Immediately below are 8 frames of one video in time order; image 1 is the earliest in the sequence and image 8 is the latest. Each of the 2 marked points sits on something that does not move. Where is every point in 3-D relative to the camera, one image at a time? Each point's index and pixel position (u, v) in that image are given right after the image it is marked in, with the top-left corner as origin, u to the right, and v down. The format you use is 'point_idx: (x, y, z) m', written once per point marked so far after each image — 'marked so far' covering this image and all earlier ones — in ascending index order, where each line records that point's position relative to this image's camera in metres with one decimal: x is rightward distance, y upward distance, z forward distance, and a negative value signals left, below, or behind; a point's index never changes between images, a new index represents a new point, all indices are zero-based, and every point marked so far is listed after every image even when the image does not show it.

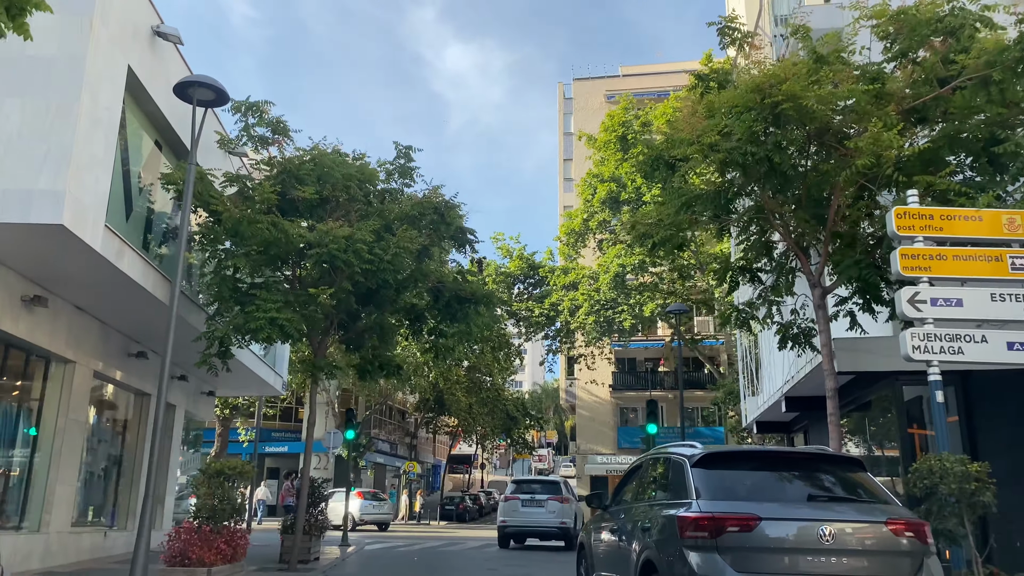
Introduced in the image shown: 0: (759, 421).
0: (+4.9, -2.7, +16.2) m
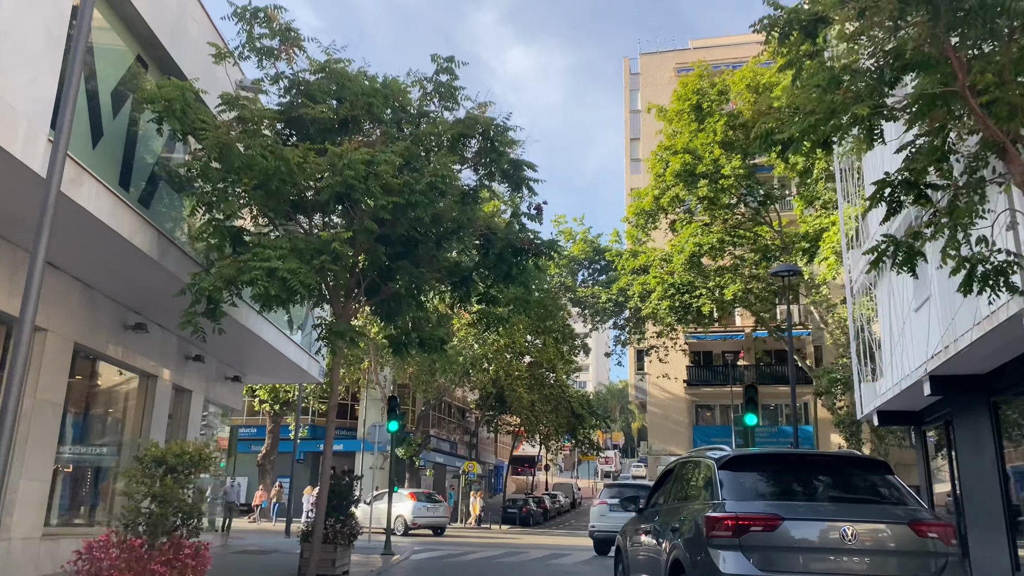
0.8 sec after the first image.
0: (+6.1, -2.0, +13.4) m
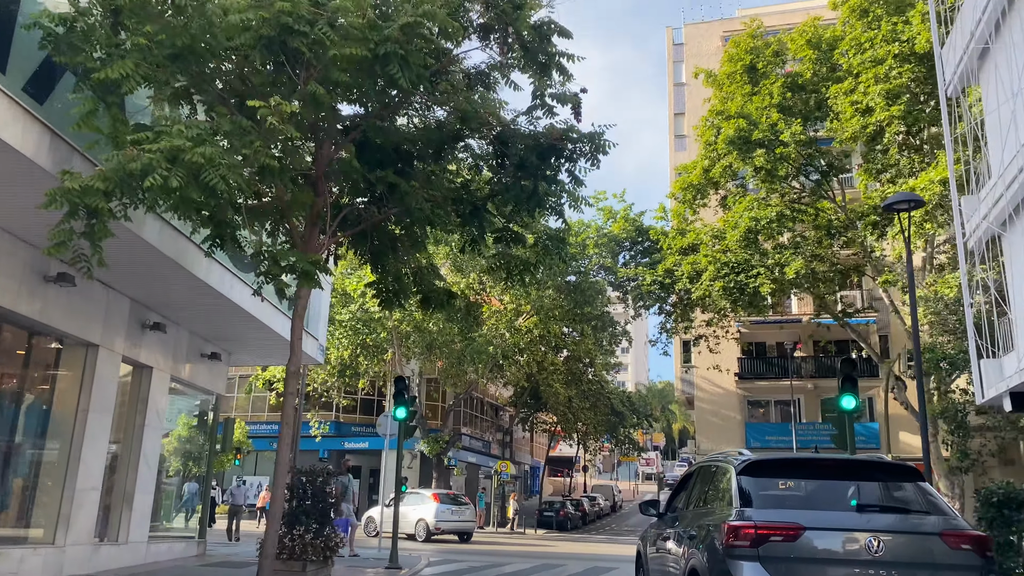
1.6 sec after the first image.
0: (+6.5, -1.4, +10.5) m
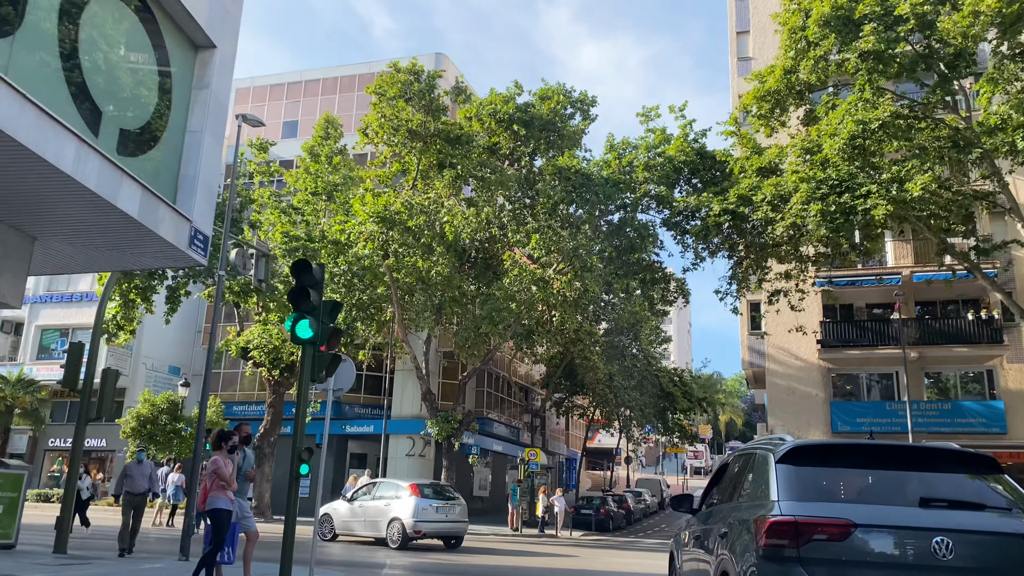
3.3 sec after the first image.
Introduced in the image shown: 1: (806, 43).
0: (+6.4, +0.2, +4.6) m
1: (+7.1, +5.9, +19.6) m
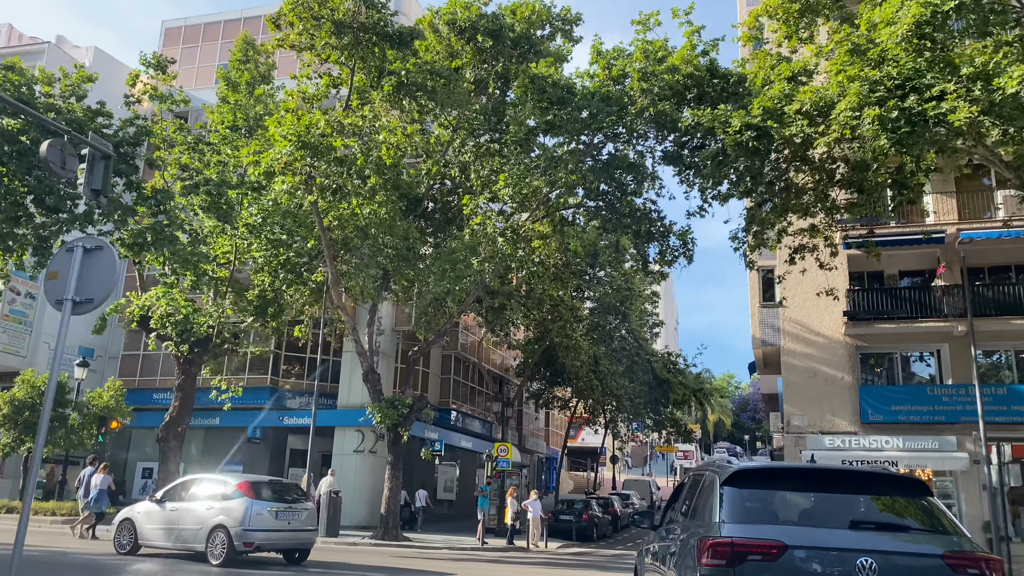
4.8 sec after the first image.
0: (+5.9, +1.3, +0.2) m
1: (+6.3, +6.9, +15.3) m
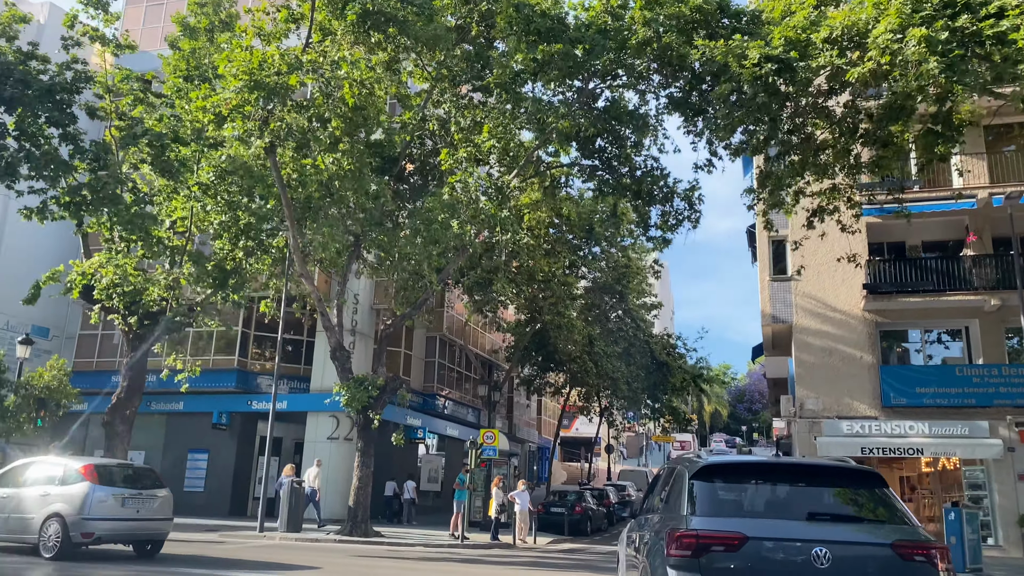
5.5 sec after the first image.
0: (+5.7, +1.8, -1.8) m
1: (+6.0, +7.6, +13.2) m
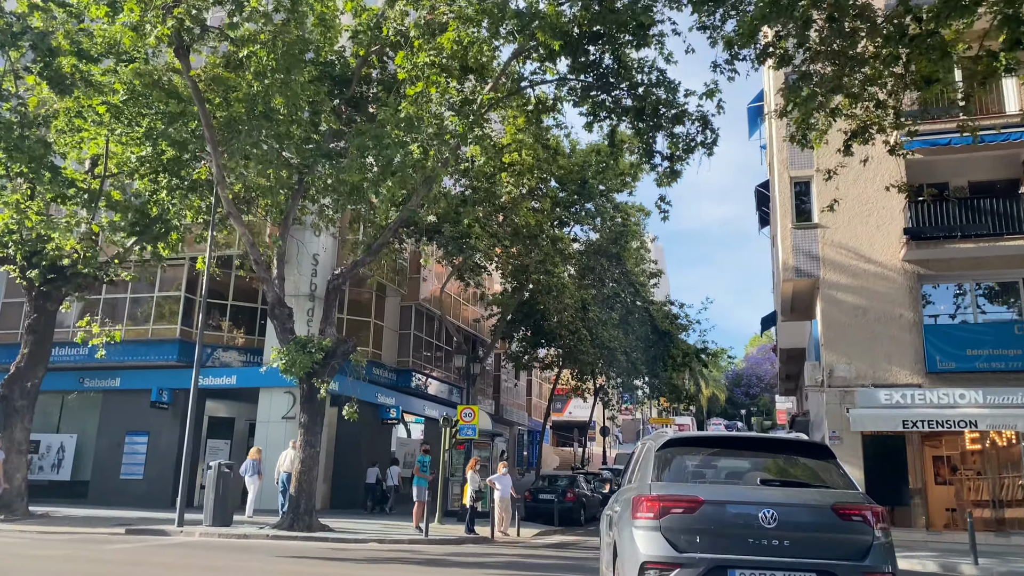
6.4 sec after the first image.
0: (+5.4, +2.6, -4.7) m
1: (+5.6, +8.6, +10.2) m
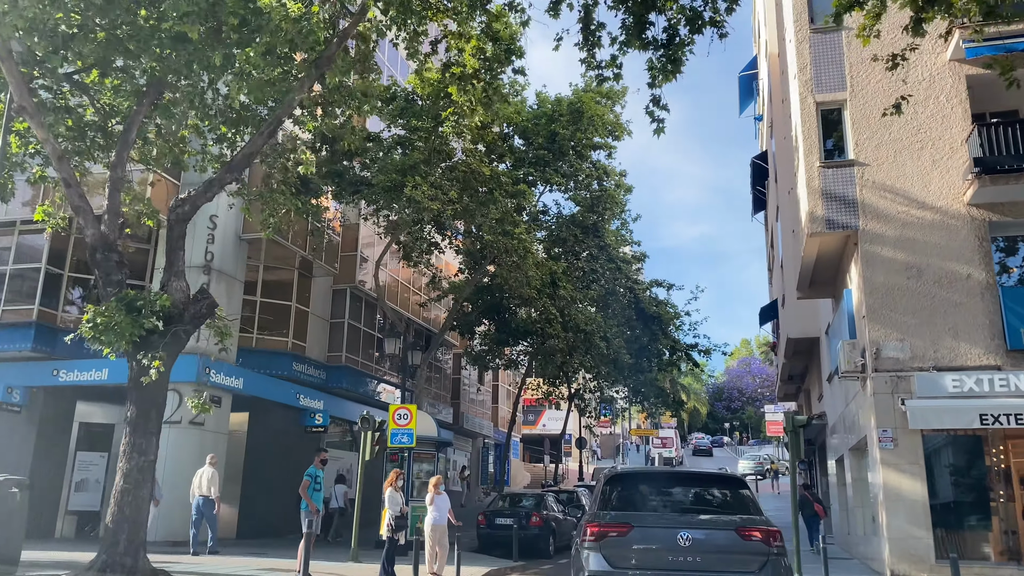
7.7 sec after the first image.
0: (+5.1, +3.8, -8.8) m
1: (+4.9, +9.5, +6.3) m
